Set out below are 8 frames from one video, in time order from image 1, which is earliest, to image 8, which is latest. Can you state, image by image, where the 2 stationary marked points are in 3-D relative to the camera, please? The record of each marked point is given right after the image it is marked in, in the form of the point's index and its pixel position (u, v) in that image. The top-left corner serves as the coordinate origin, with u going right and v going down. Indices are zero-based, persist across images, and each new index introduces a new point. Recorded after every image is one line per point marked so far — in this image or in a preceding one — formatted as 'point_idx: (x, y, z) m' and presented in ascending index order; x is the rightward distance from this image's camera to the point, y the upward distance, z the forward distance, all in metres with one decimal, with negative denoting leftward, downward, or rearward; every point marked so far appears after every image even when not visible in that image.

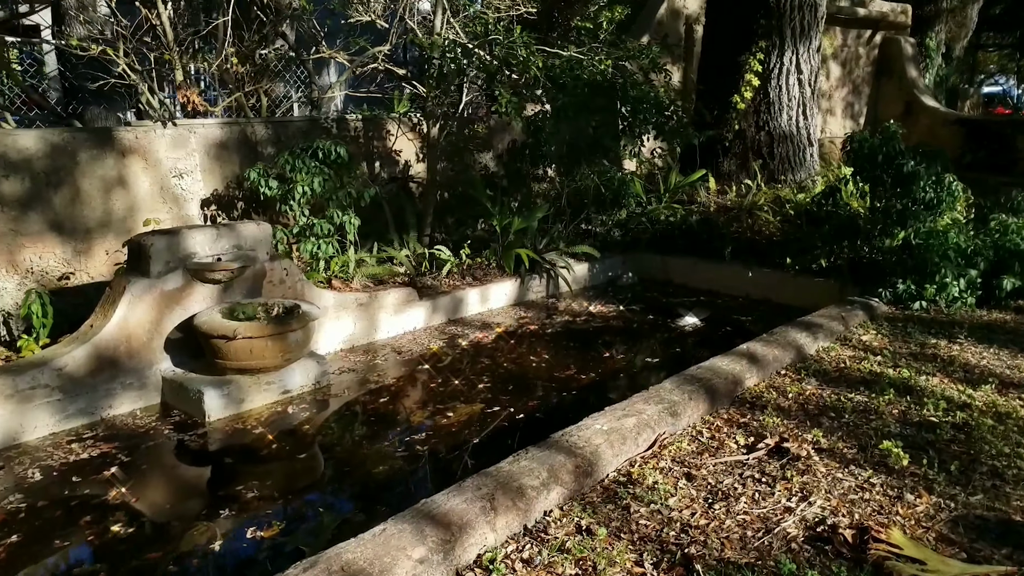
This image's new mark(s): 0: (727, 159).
0: (+2.2, +1.3, +8.1) m
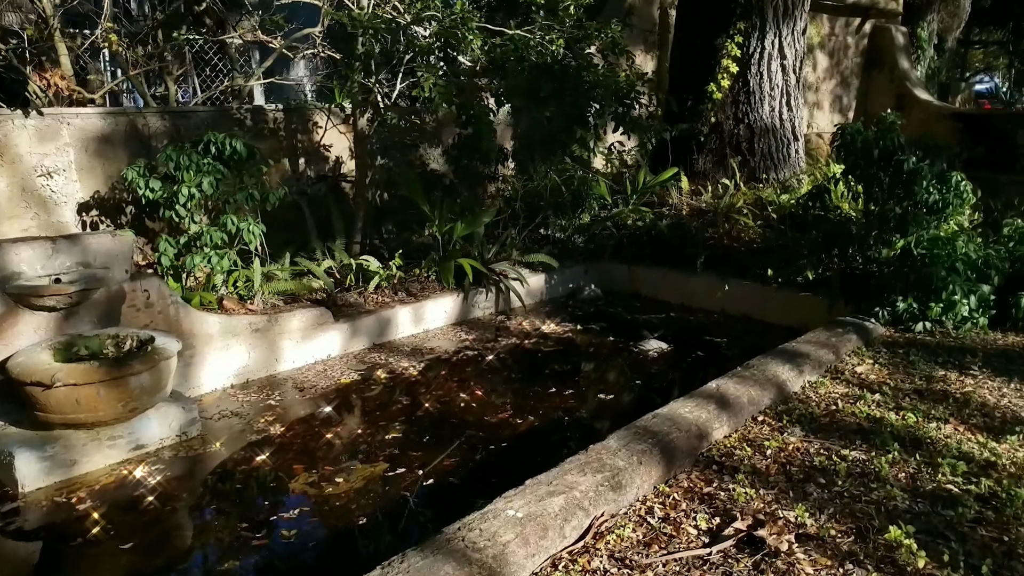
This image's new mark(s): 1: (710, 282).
0: (+1.7, +1.2, +7.2) m
1: (+1.5, +0.1, +6.2) m
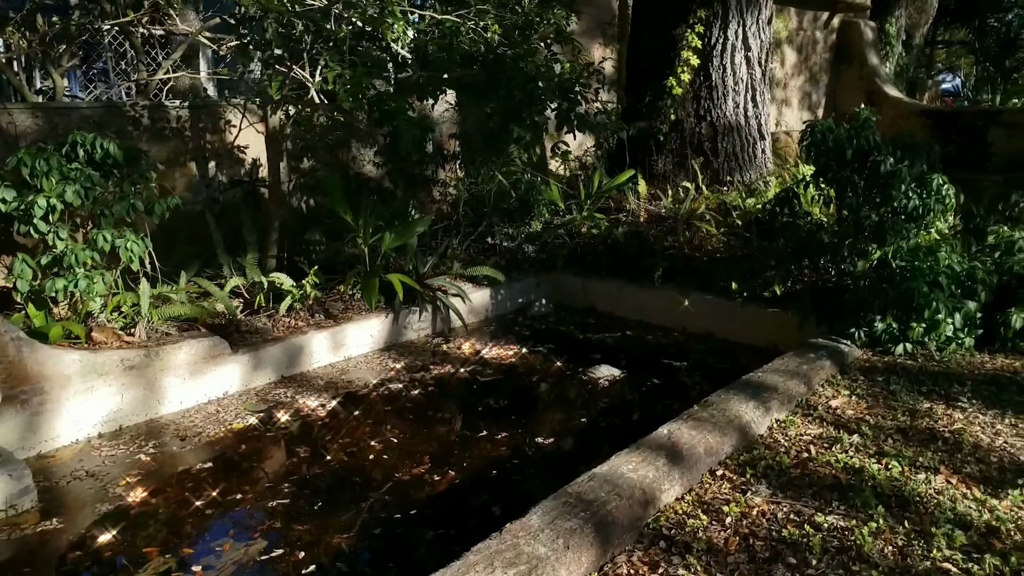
0: (+1.2, +1.1, +6.6) m
1: (+1.1, 0.0, +5.6) m
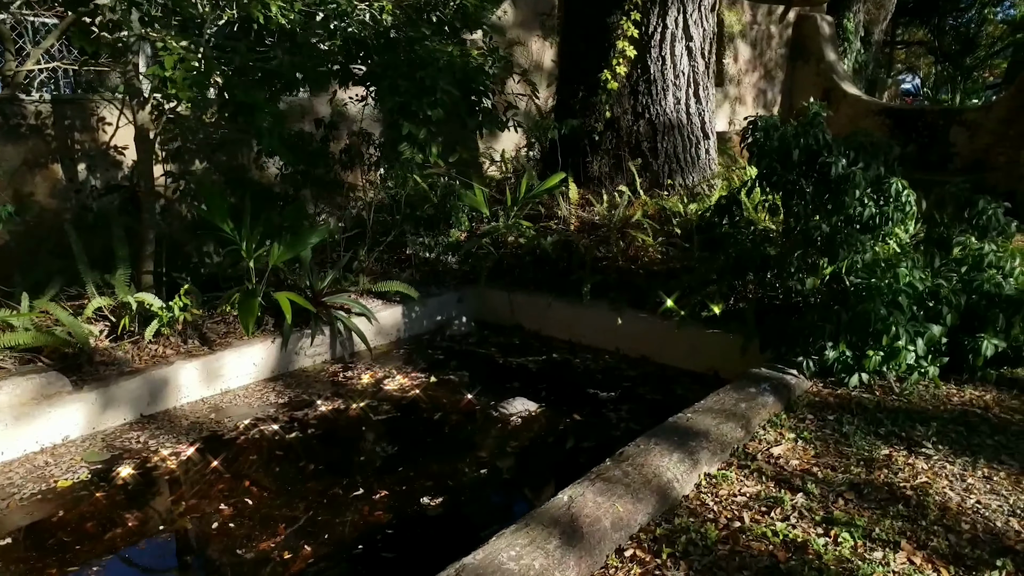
0: (+0.6, +1.0, +6.0) m
1: (+0.6, -0.2, +5.0) m
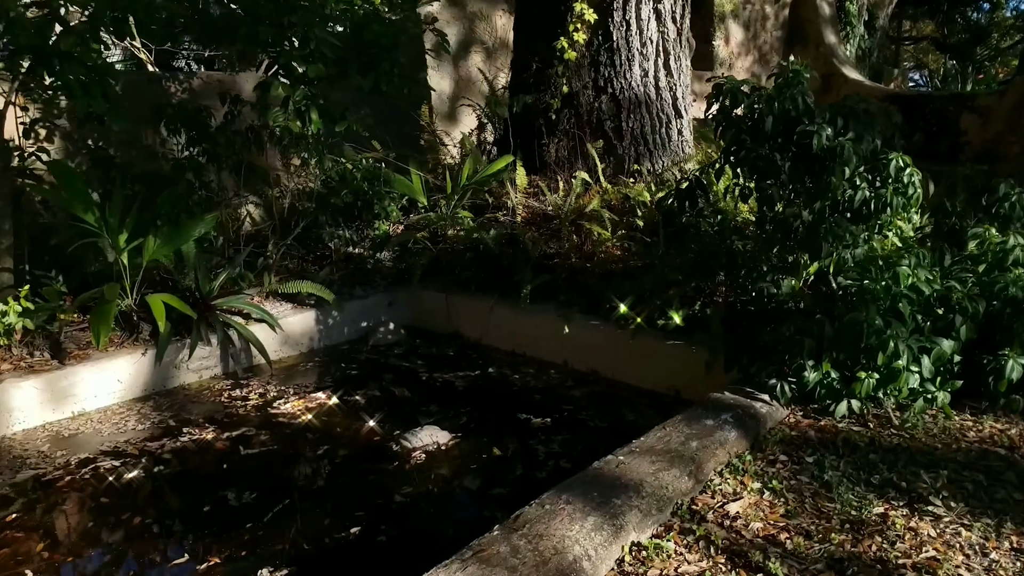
0: (+0.3, +1.0, +5.2) m
1: (+0.2, -0.2, +4.2) m
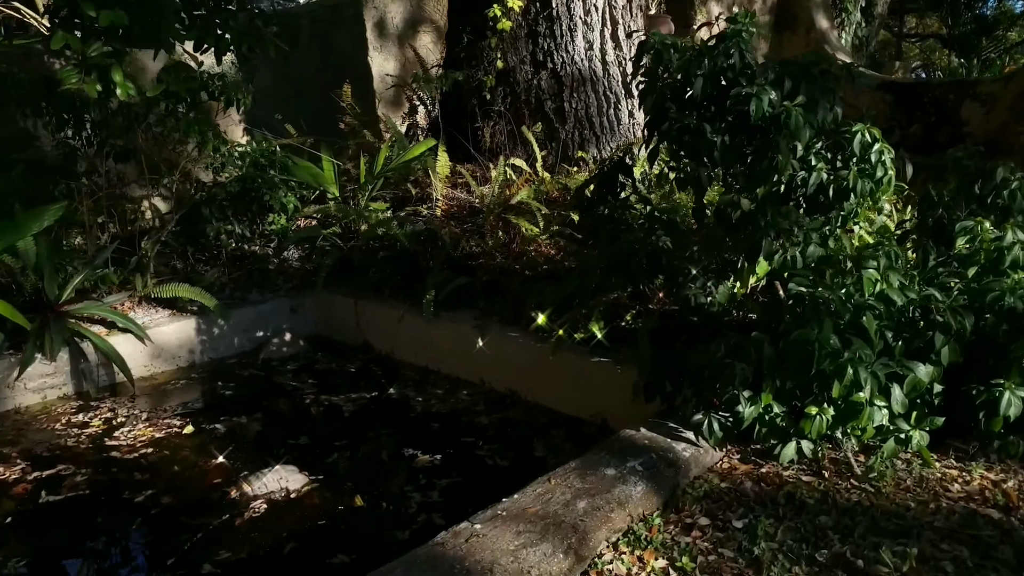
0: (-0.1, +1.0, +4.6) m
1: (-0.2, -0.2, +3.5) m
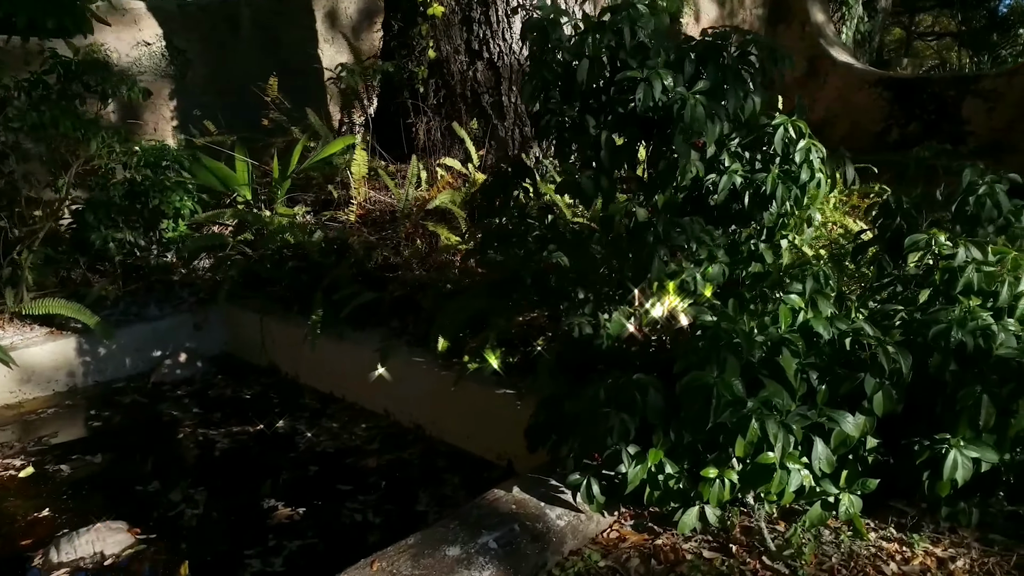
0: (-0.5, +0.9, +4.2) m
1: (-0.6, -0.3, +3.1) m
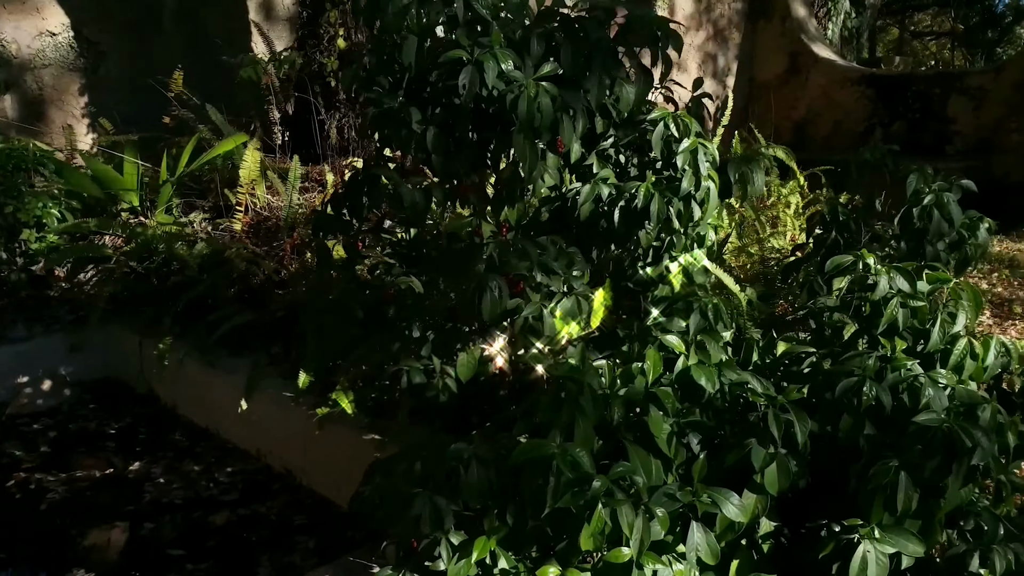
0: (-0.8, +0.8, +3.8) m
1: (-1.0, -0.3, +2.7) m
